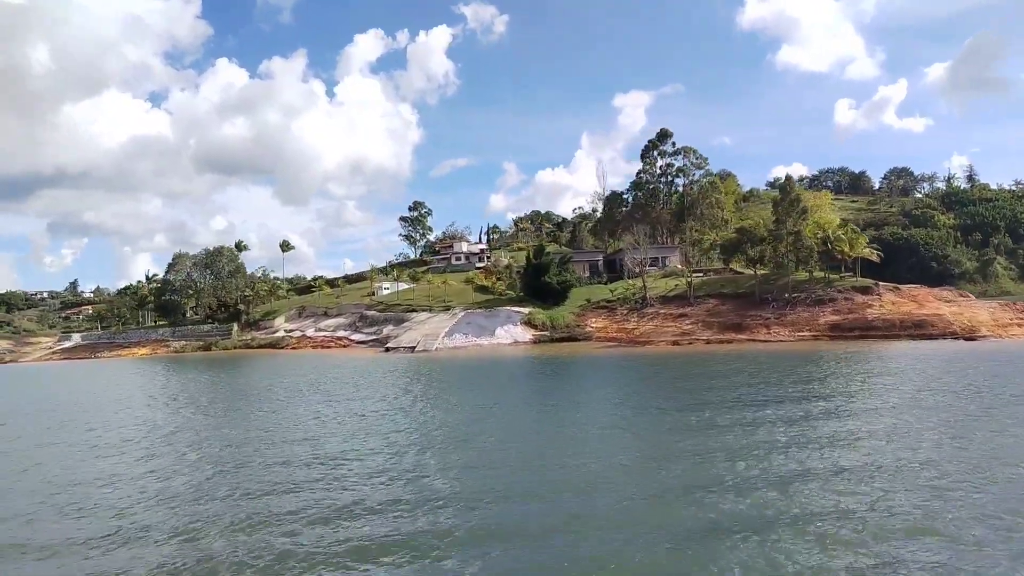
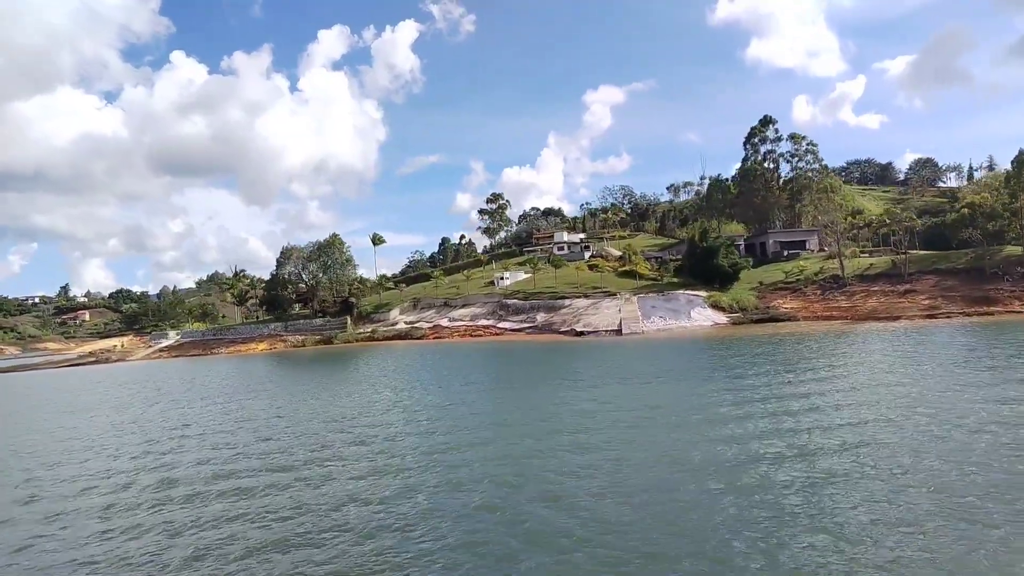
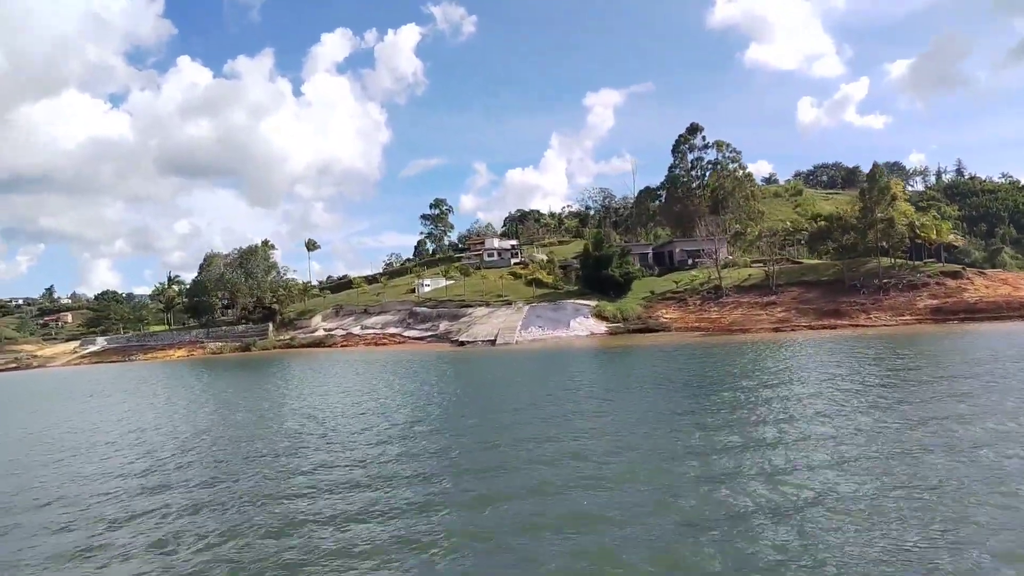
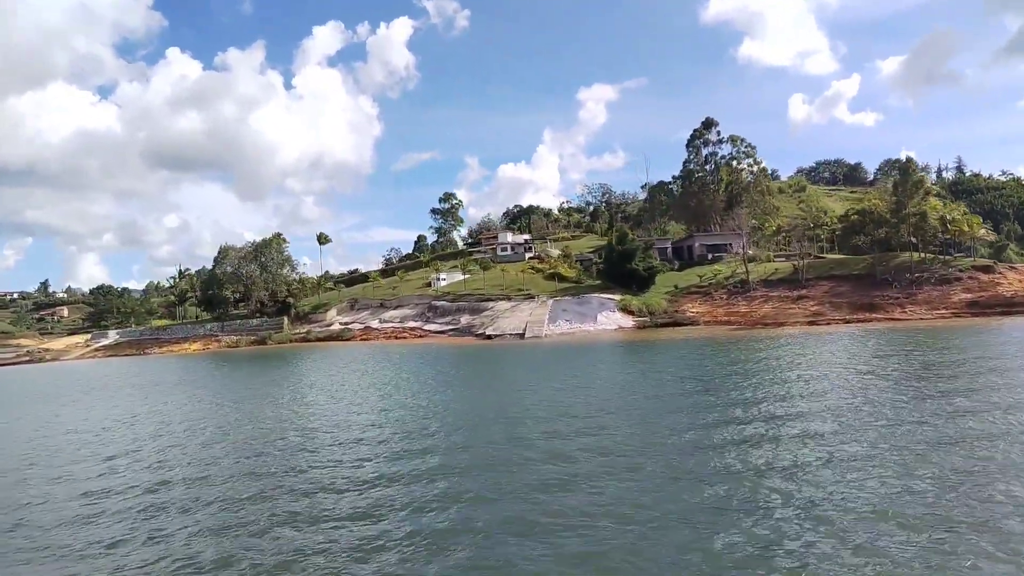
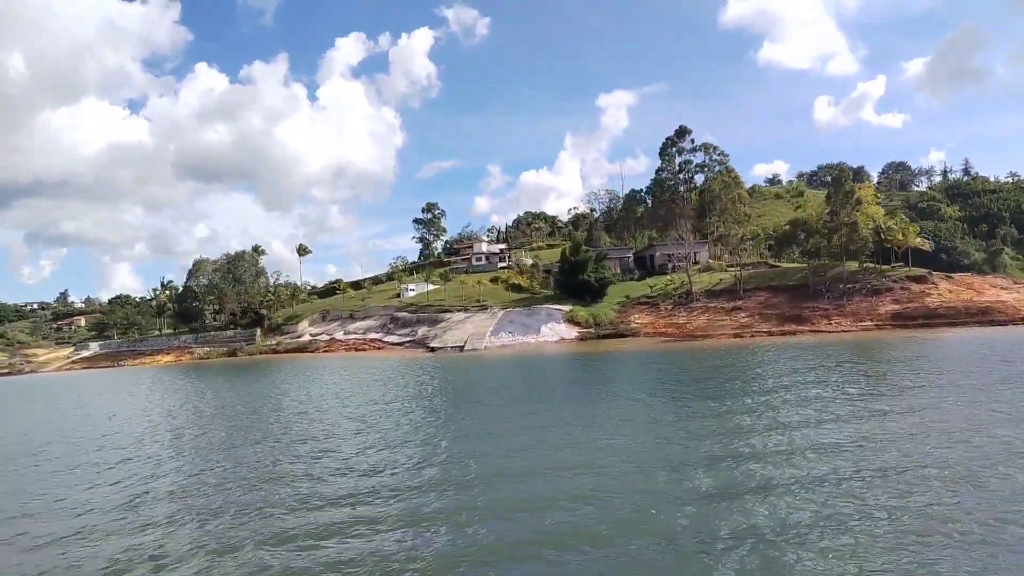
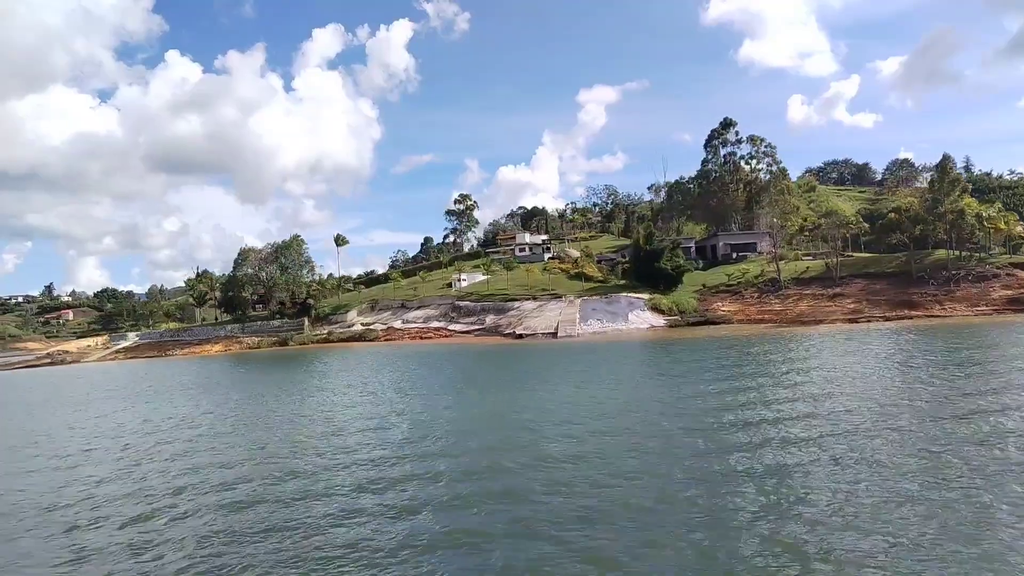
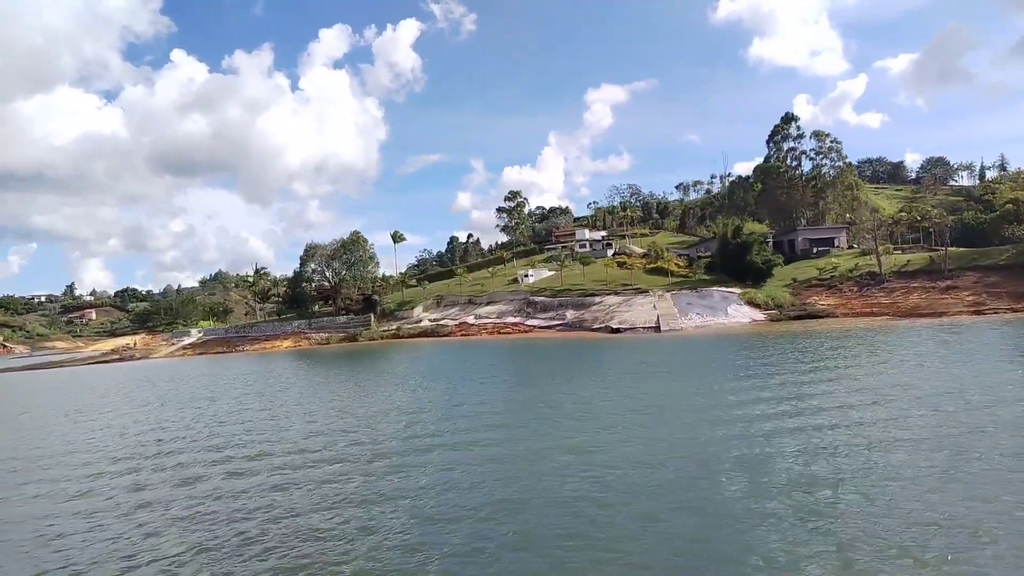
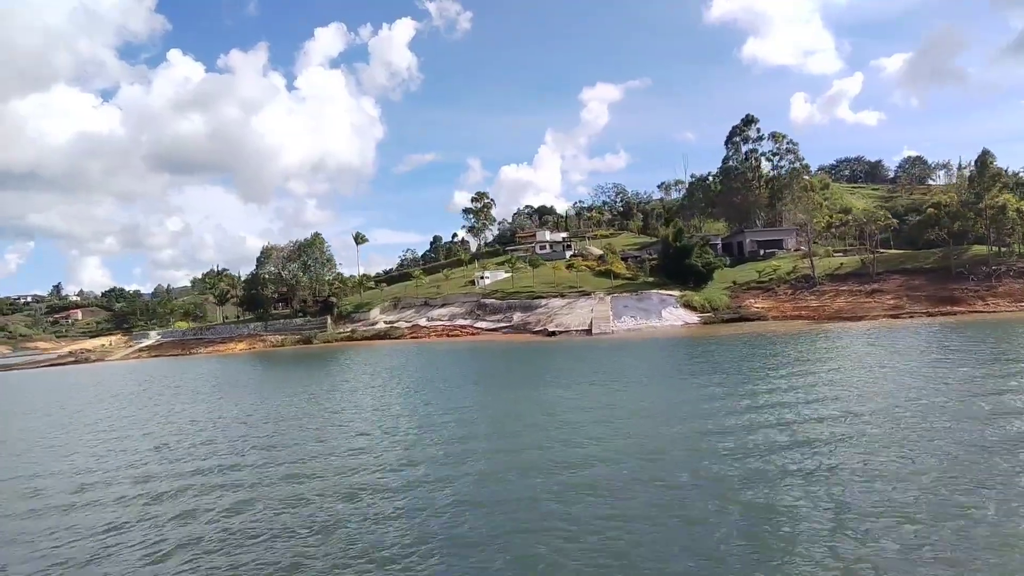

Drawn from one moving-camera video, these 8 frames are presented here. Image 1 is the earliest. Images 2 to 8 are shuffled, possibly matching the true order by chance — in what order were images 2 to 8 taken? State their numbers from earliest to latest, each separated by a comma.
5, 3, 4, 6, 8, 2, 7
